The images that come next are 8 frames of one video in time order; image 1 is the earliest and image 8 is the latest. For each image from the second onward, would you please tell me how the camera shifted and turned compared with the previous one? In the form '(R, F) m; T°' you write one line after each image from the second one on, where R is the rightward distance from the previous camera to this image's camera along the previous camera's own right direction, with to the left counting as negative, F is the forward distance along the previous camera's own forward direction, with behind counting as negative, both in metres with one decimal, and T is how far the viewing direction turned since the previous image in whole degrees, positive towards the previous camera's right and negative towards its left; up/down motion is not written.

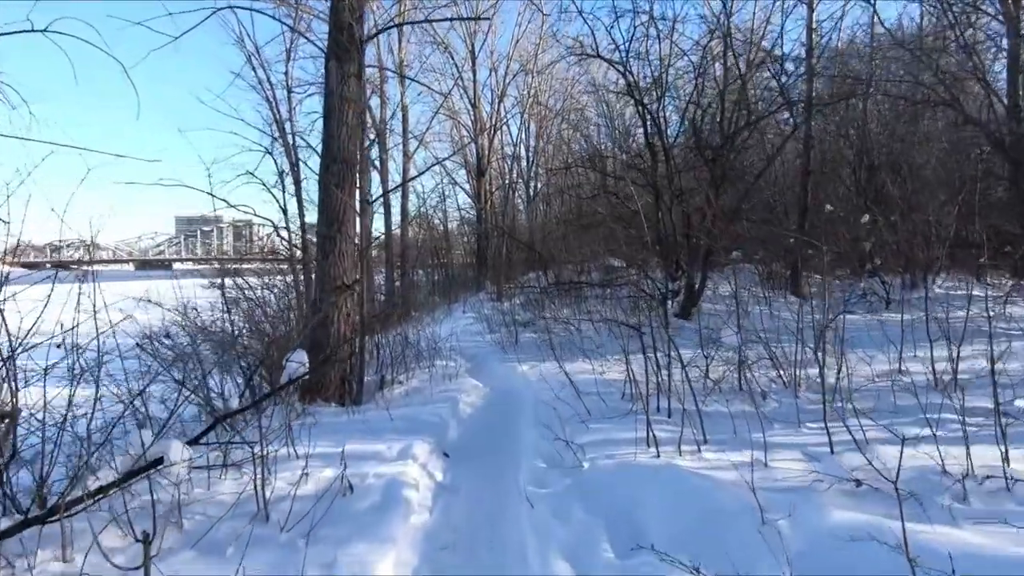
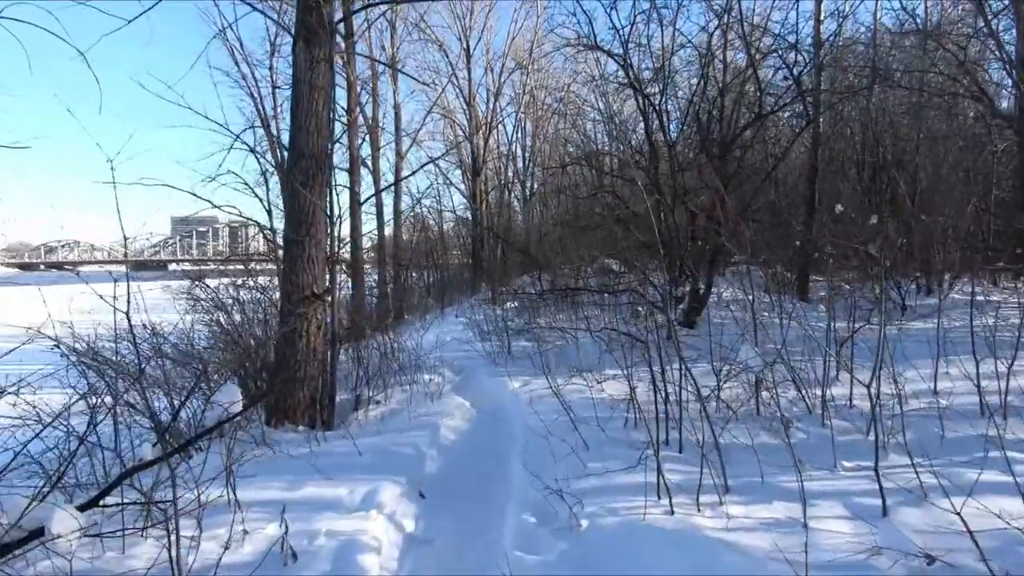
(+0.1, +0.7) m; 0°
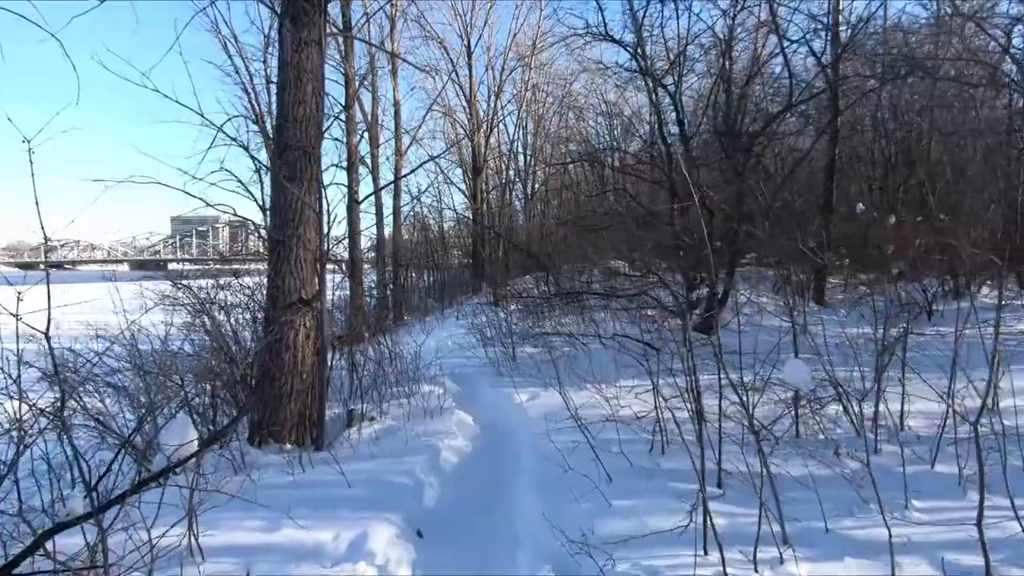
(-0.1, +0.6) m; 0°
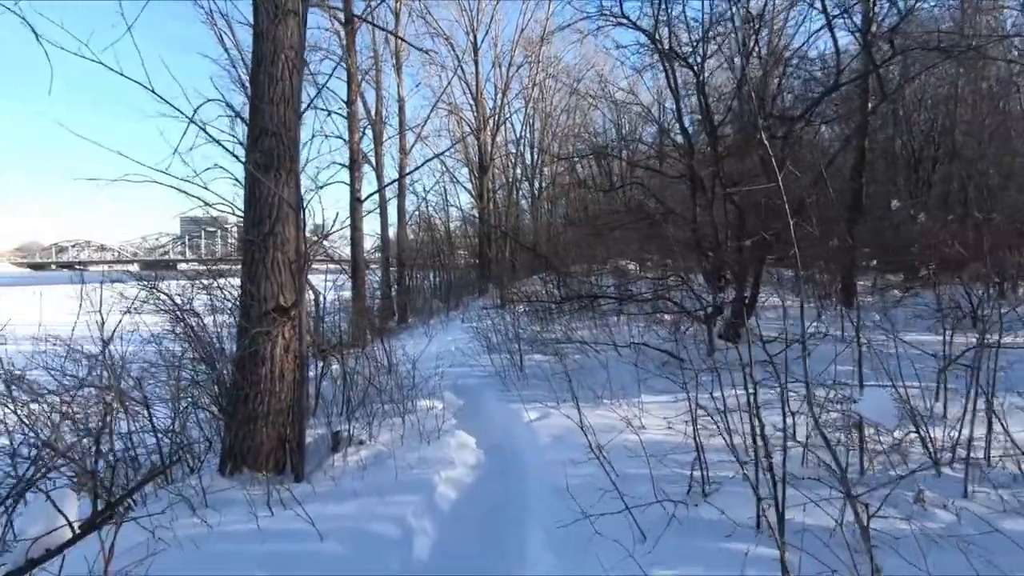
(0.0, +0.7) m; -1°
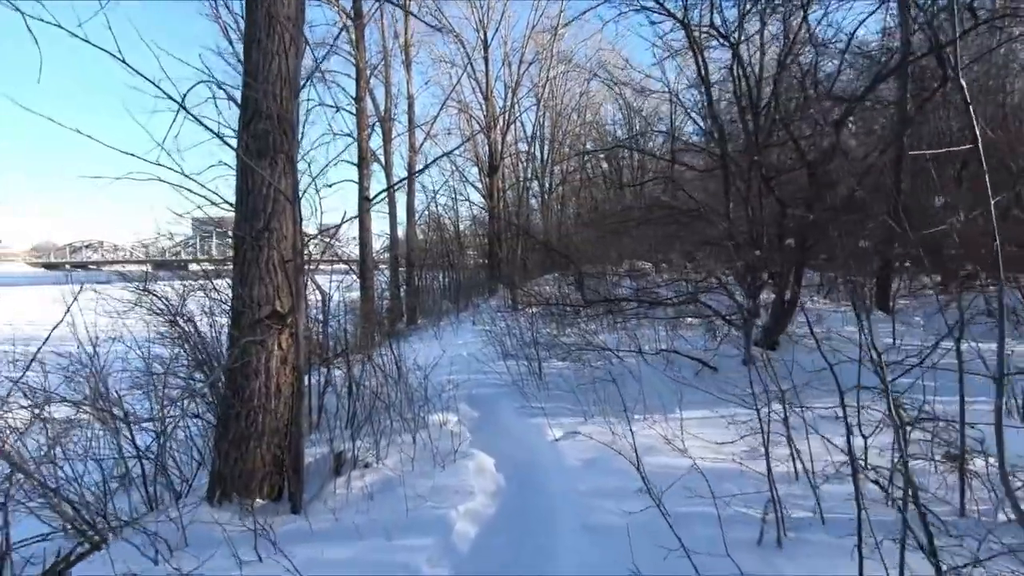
(-0.1, +0.6) m; -1°
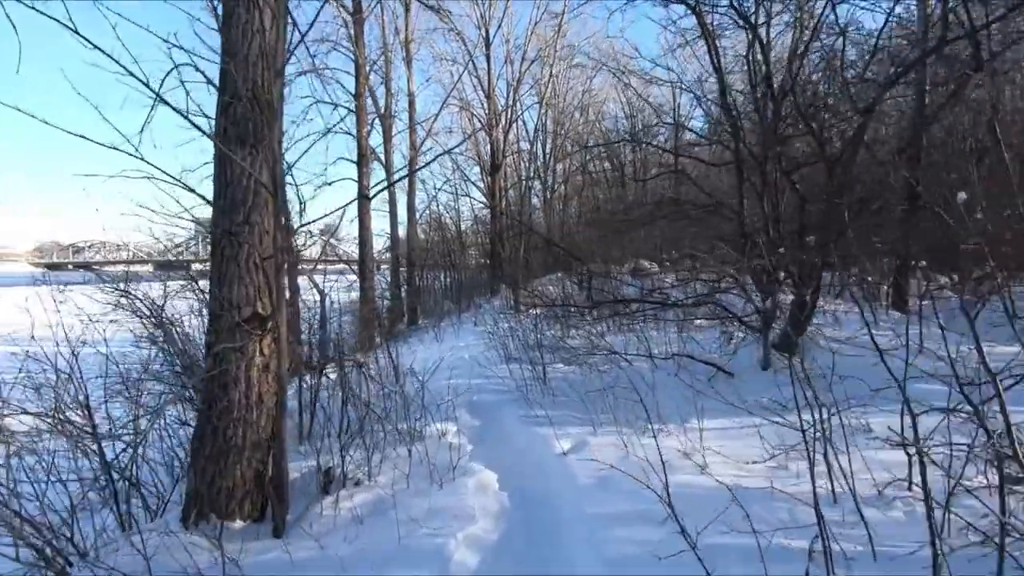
(0.0, +0.4) m; 0°
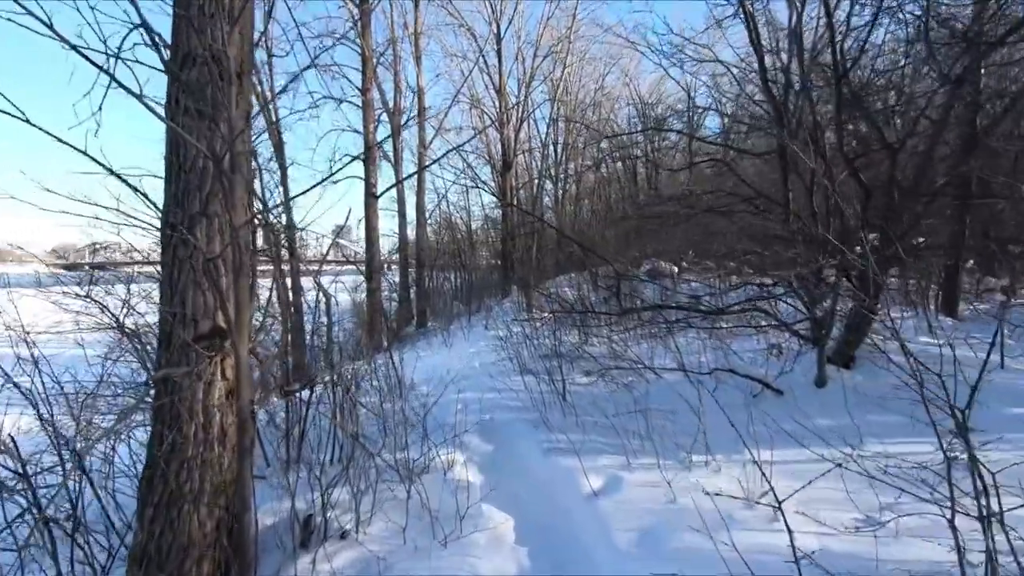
(-0.1, +0.8) m; -1°
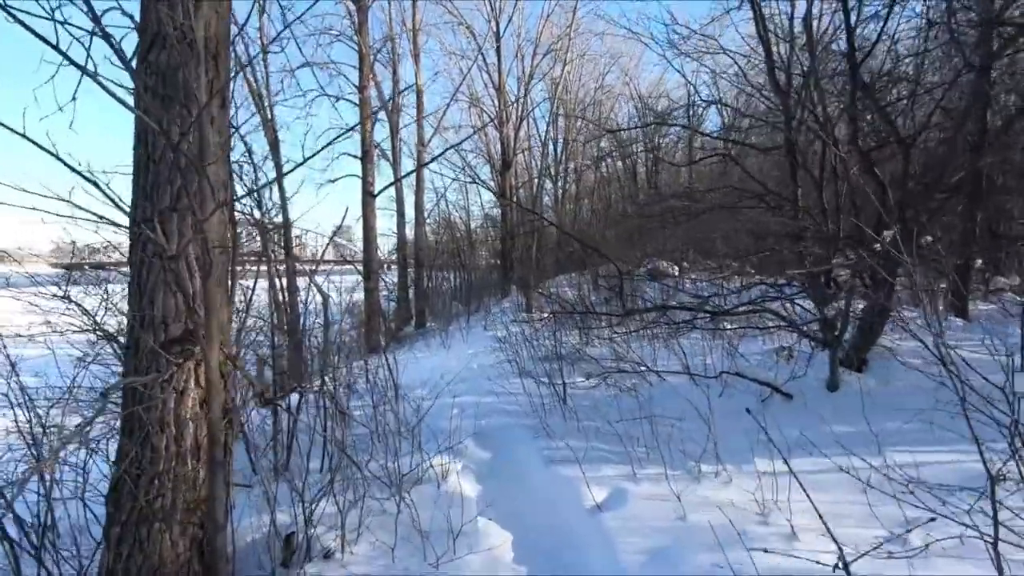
(0.0, +0.2) m; 0°
